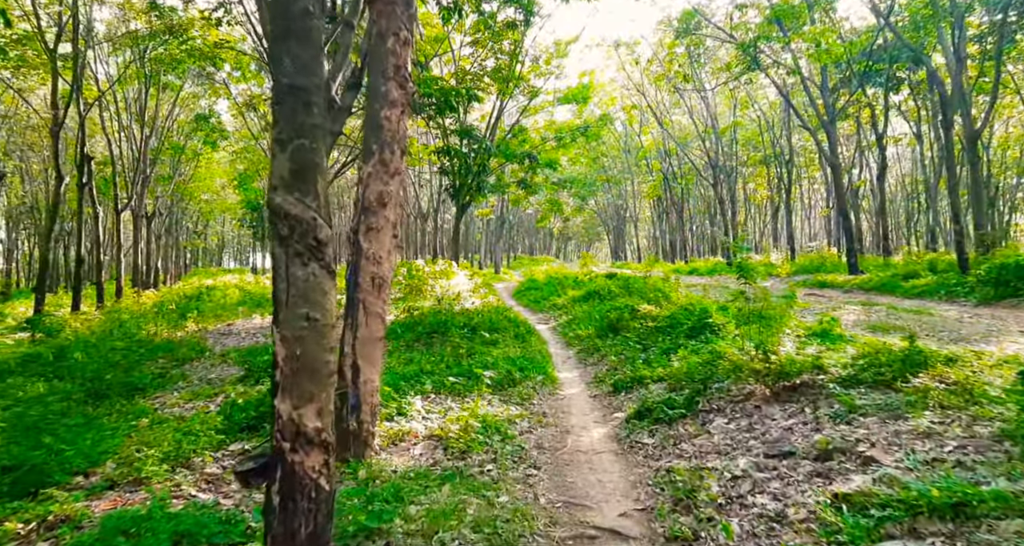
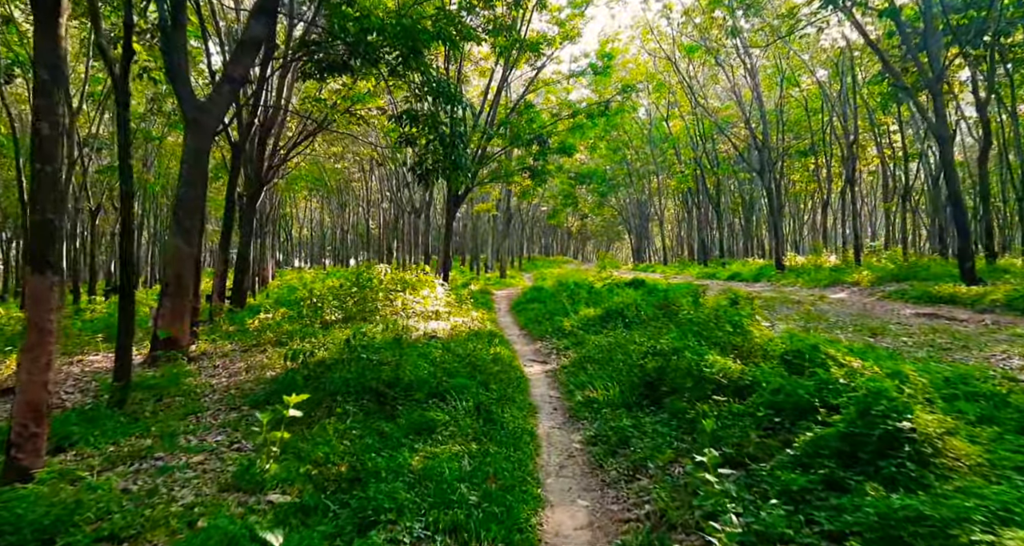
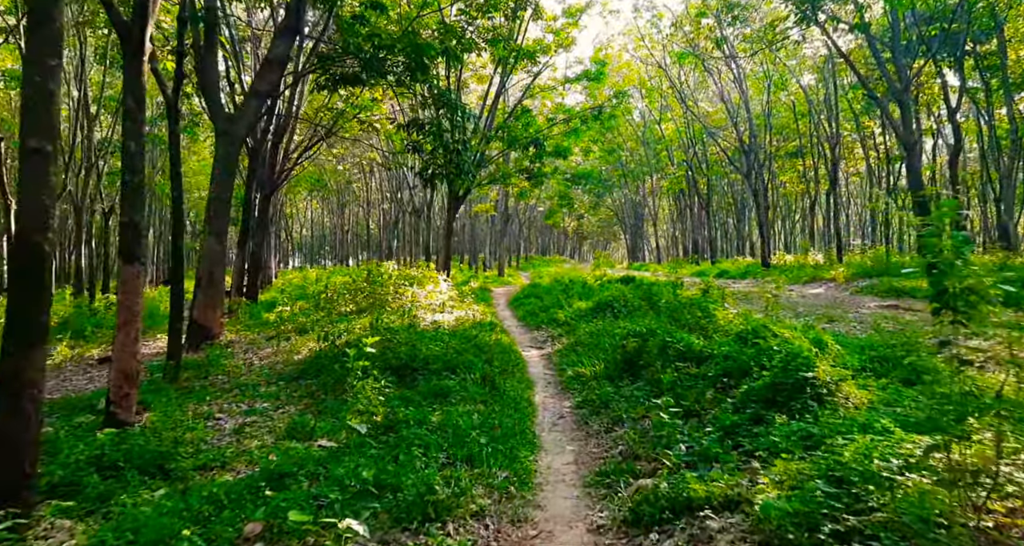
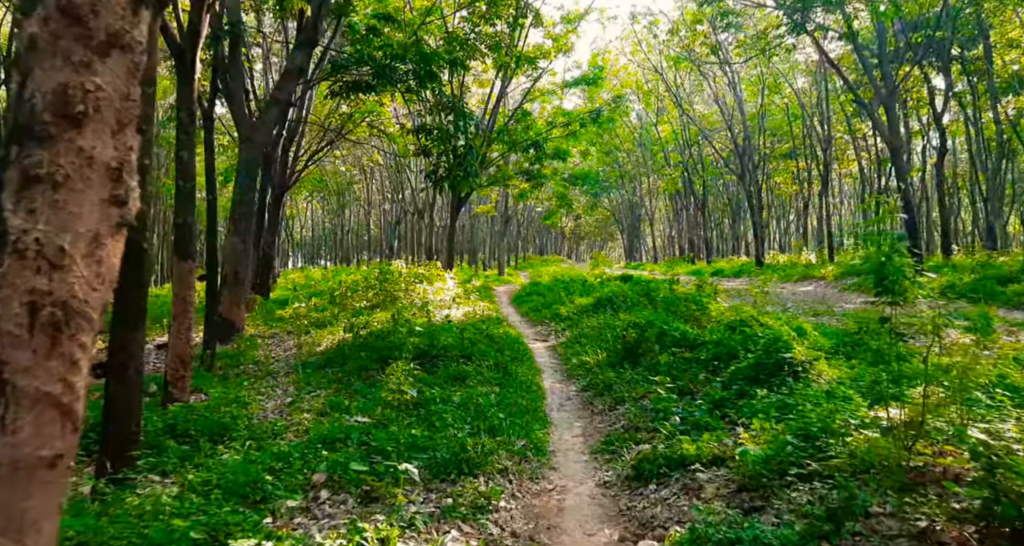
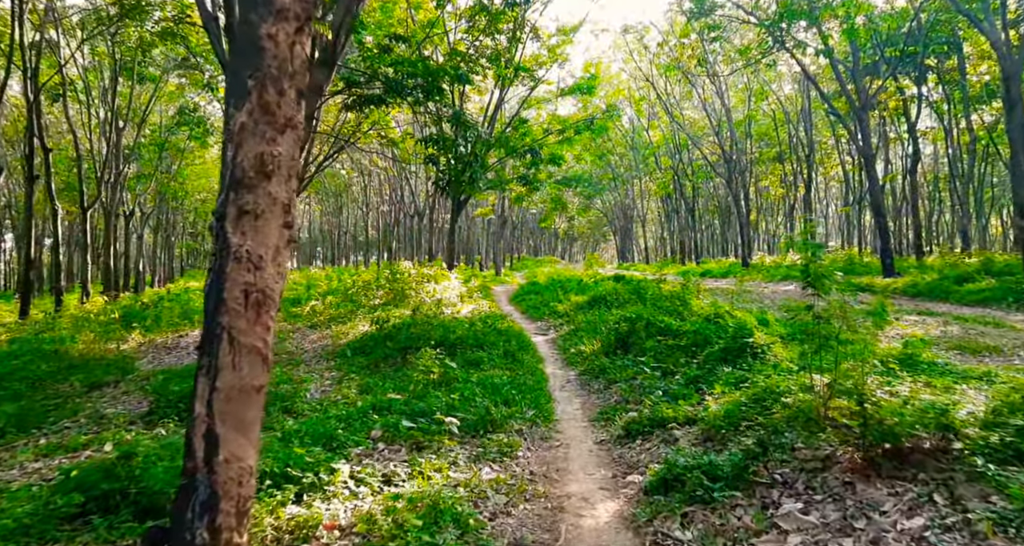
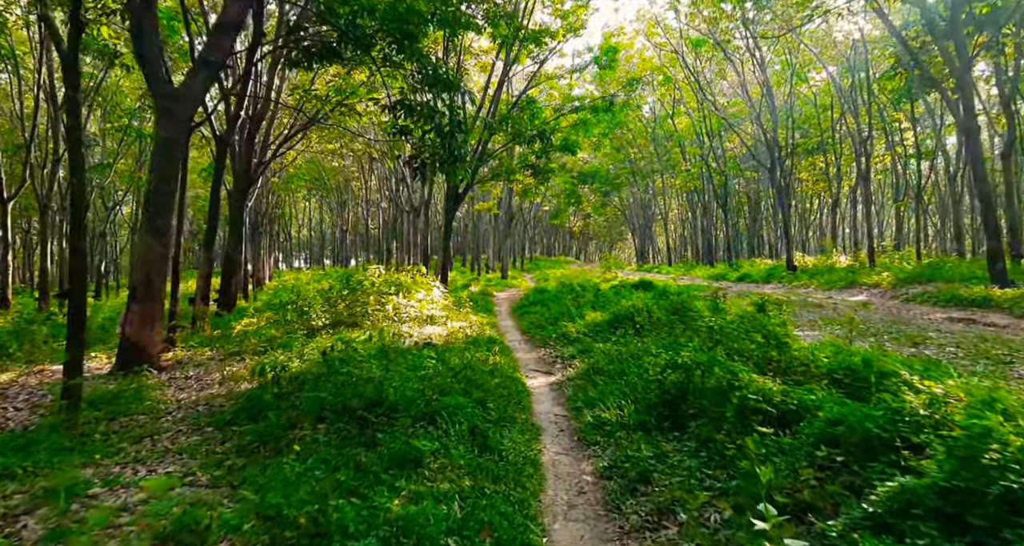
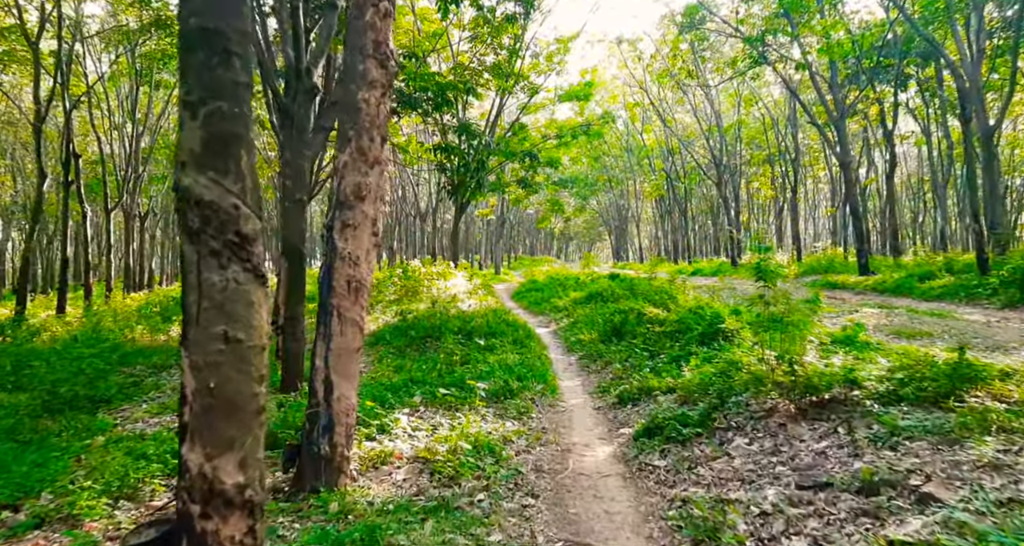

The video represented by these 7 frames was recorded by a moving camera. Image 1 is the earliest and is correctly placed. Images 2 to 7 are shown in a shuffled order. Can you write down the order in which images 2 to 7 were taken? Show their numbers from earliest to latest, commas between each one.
7, 5, 4, 3, 2, 6
